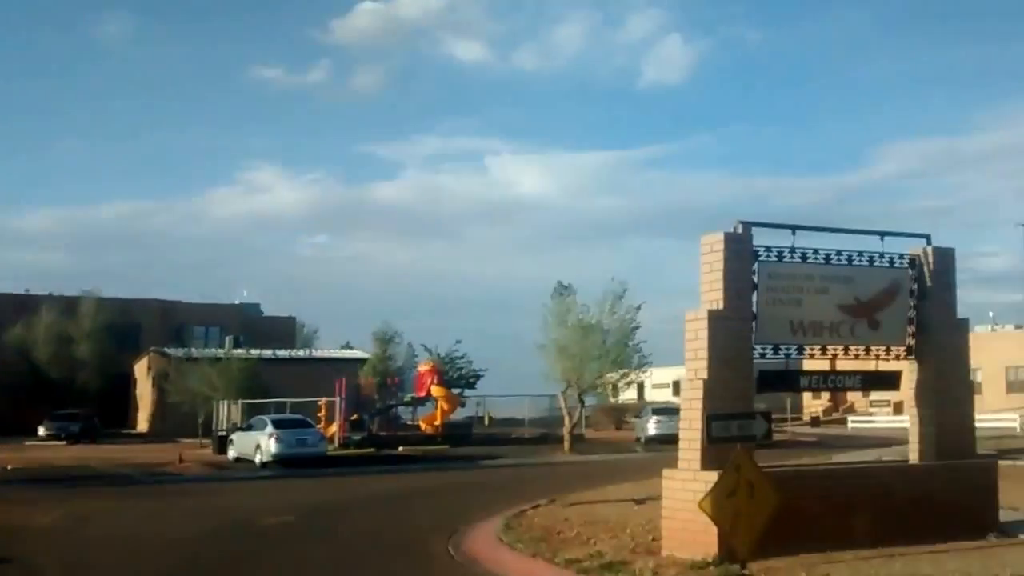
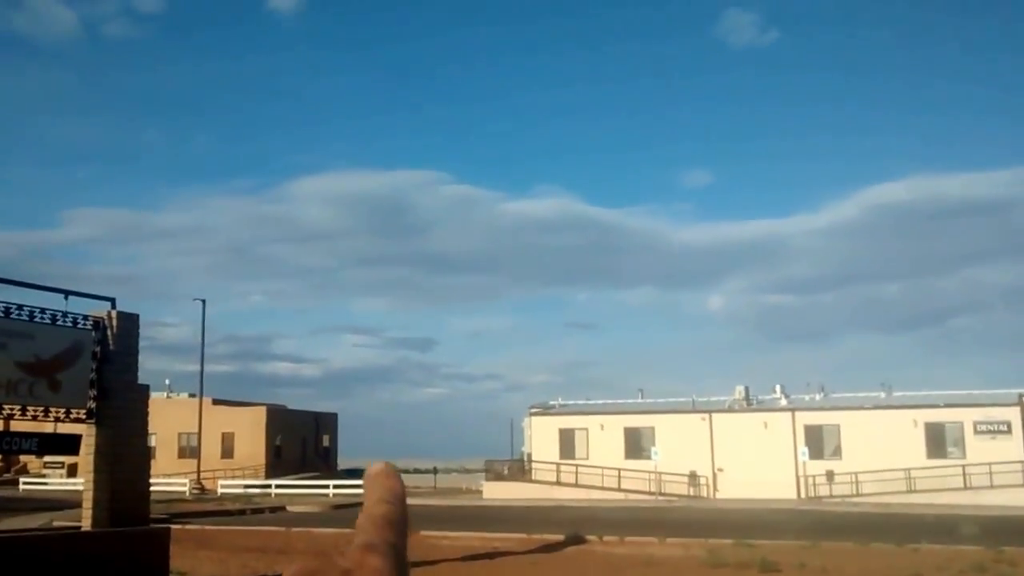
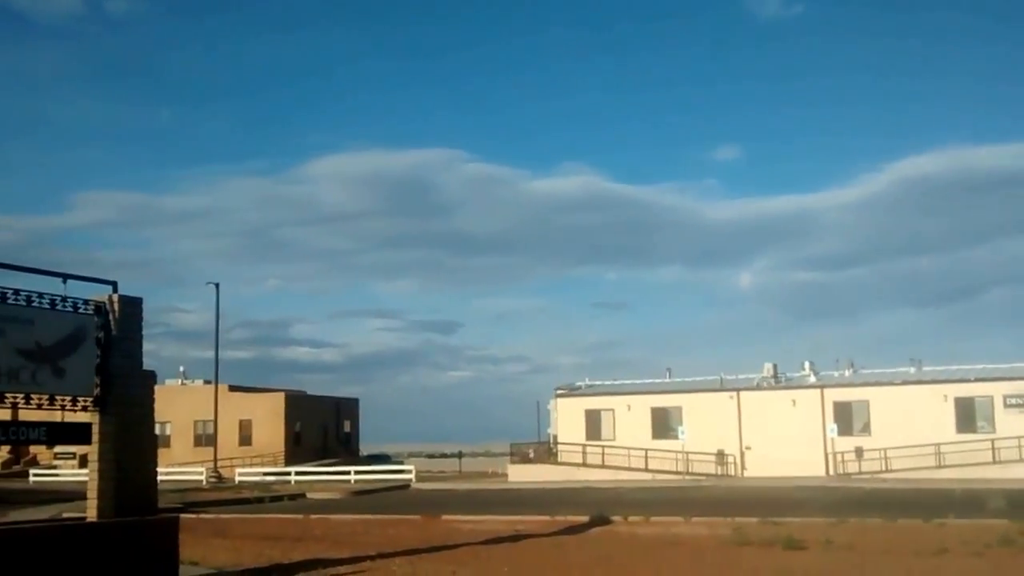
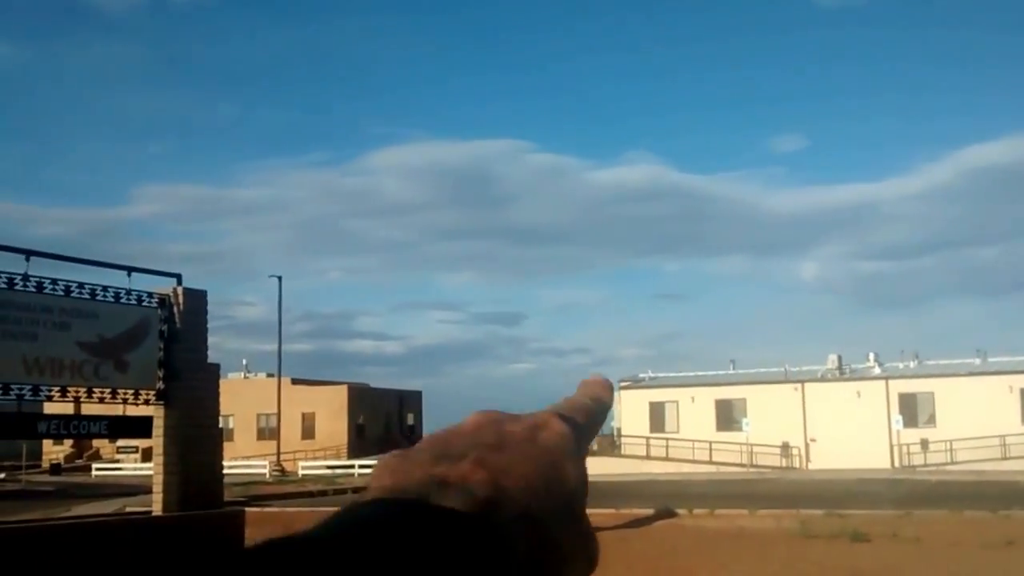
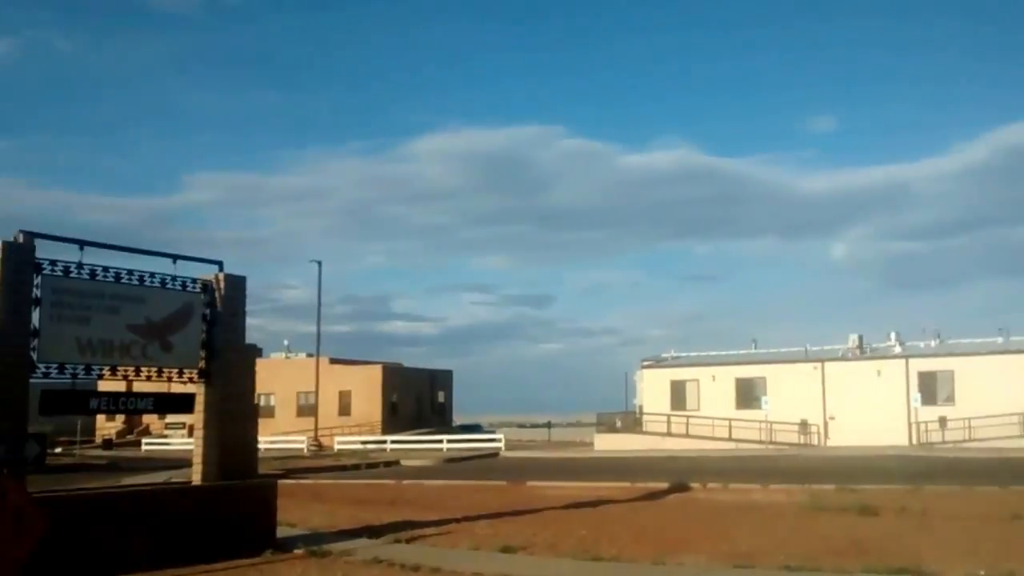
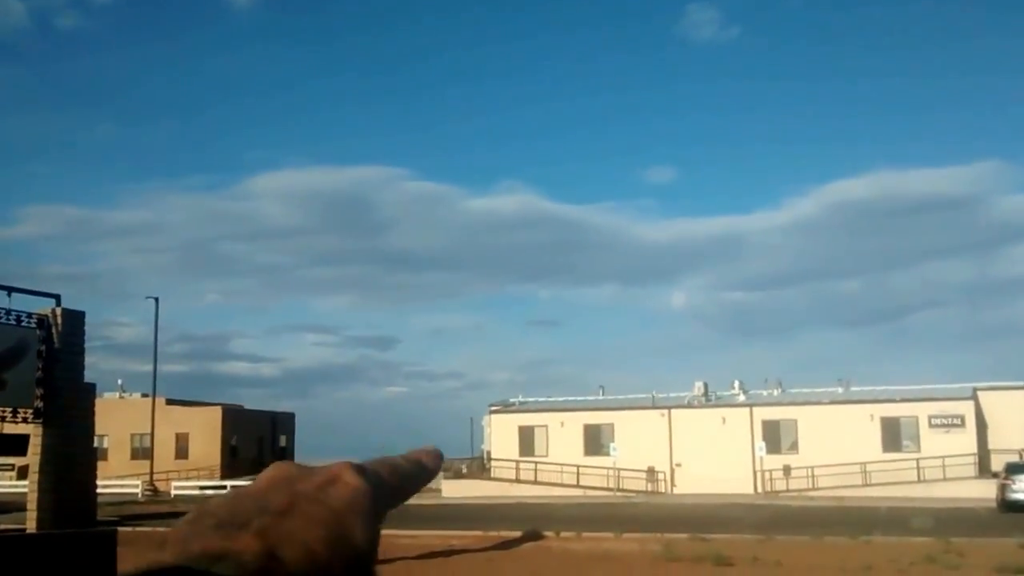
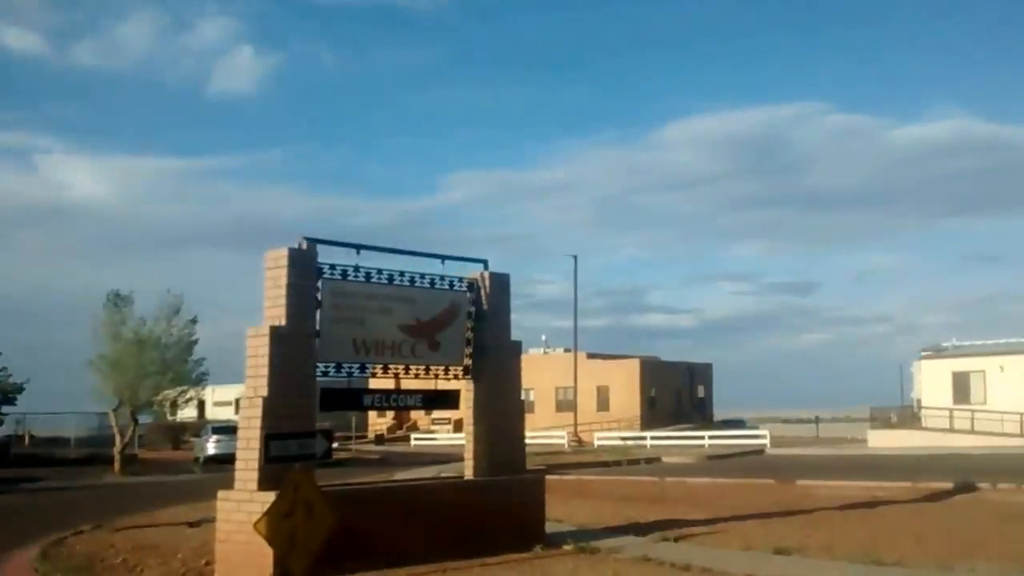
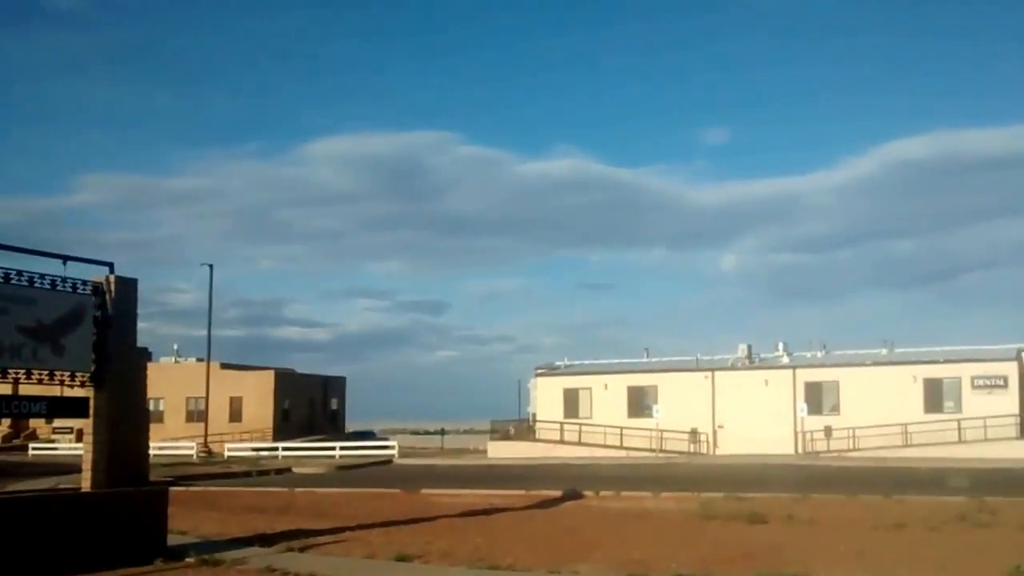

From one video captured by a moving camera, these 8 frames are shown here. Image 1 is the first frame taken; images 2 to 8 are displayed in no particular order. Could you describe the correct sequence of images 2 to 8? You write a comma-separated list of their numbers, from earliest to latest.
7, 5, 8, 2, 6, 3, 4
